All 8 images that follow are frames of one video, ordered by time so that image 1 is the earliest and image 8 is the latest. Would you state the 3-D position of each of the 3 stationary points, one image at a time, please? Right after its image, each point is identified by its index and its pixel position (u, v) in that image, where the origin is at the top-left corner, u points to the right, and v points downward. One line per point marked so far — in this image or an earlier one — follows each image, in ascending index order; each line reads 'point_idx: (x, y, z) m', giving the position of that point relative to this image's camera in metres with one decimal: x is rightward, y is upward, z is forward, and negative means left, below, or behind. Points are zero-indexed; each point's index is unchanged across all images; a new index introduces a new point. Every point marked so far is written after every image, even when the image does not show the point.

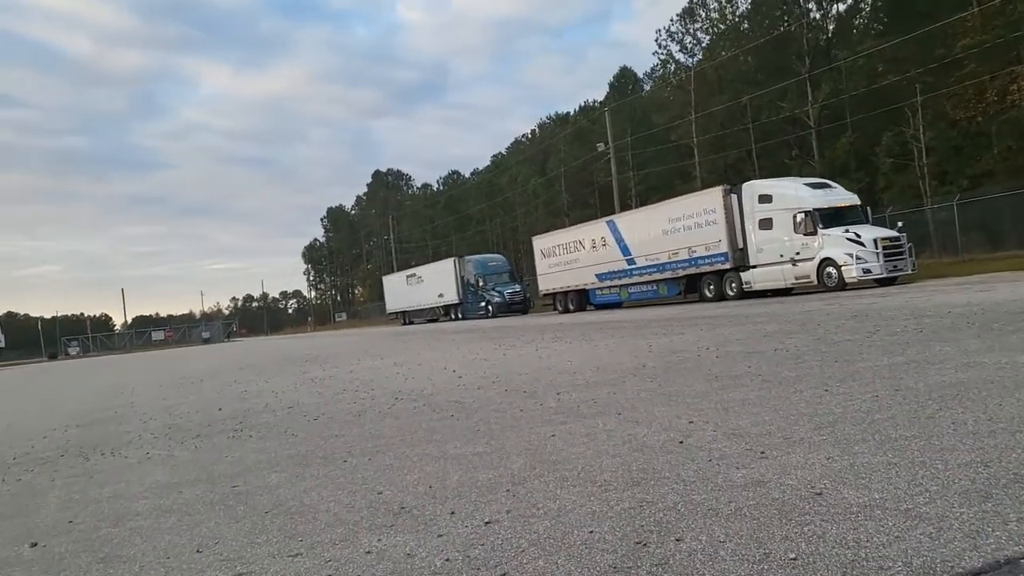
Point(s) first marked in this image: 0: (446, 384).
0: (-0.8, -1.2, +11.7) m
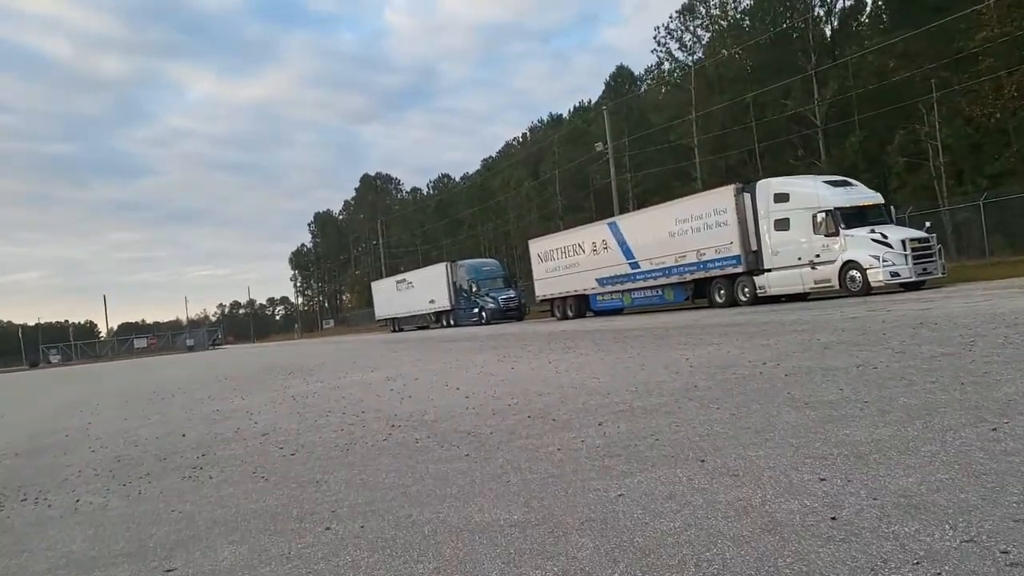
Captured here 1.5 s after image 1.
0: (-0.7, -1.3, +9.8) m
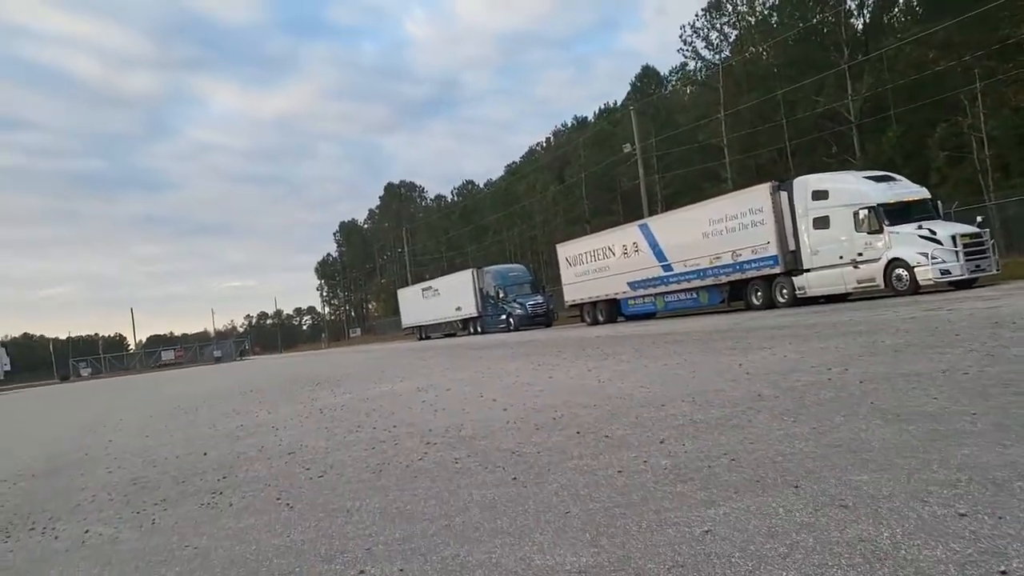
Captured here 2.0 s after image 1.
0: (-0.2, -1.3, +9.1) m
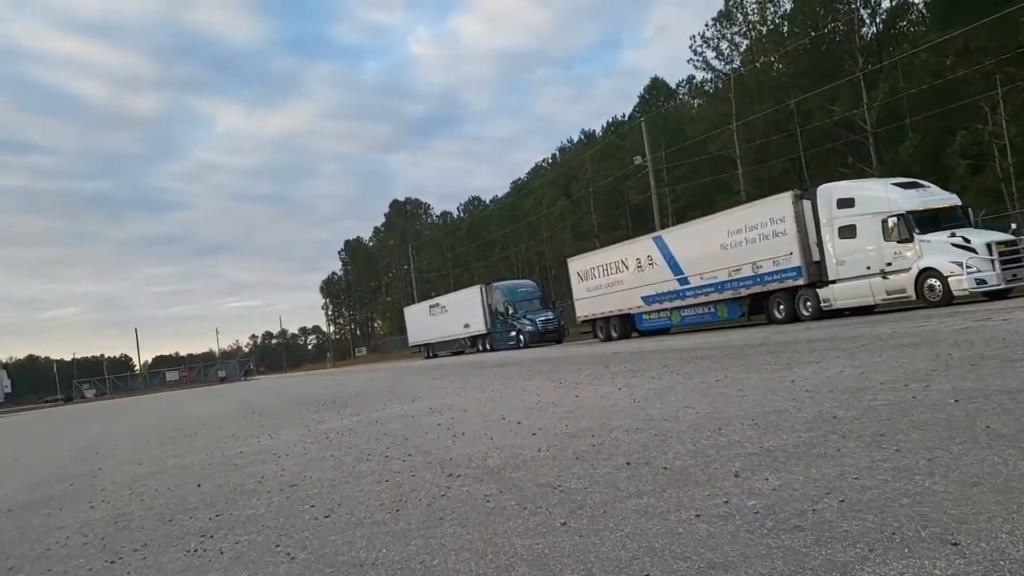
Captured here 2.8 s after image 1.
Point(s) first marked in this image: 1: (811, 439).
0: (+0.1, -1.4, +8.0) m
1: (+2.0, -1.0, +6.0) m
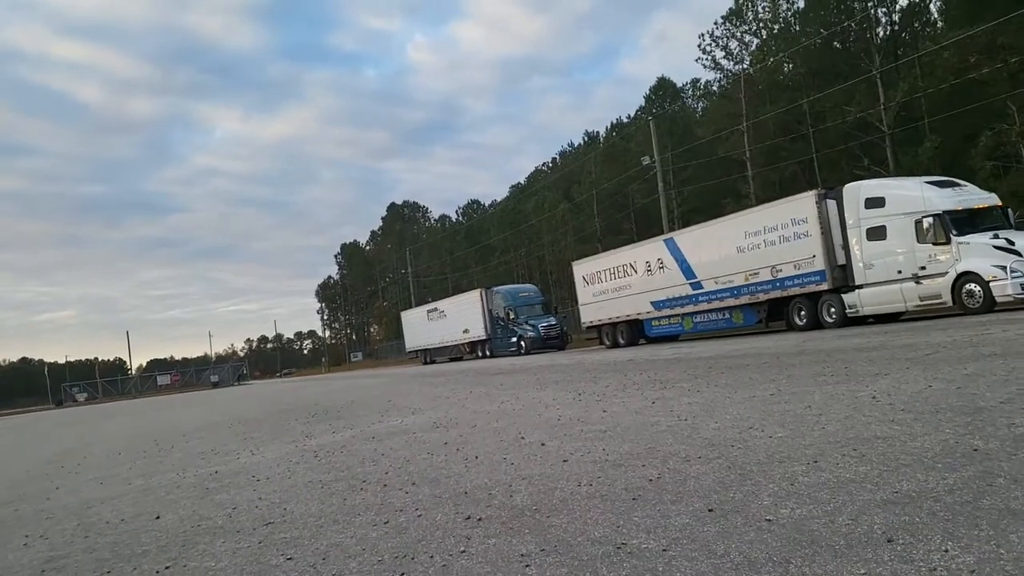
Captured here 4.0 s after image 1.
0: (+0.3, -1.3, +6.4) m
1: (+2.2, -0.9, +4.4) m
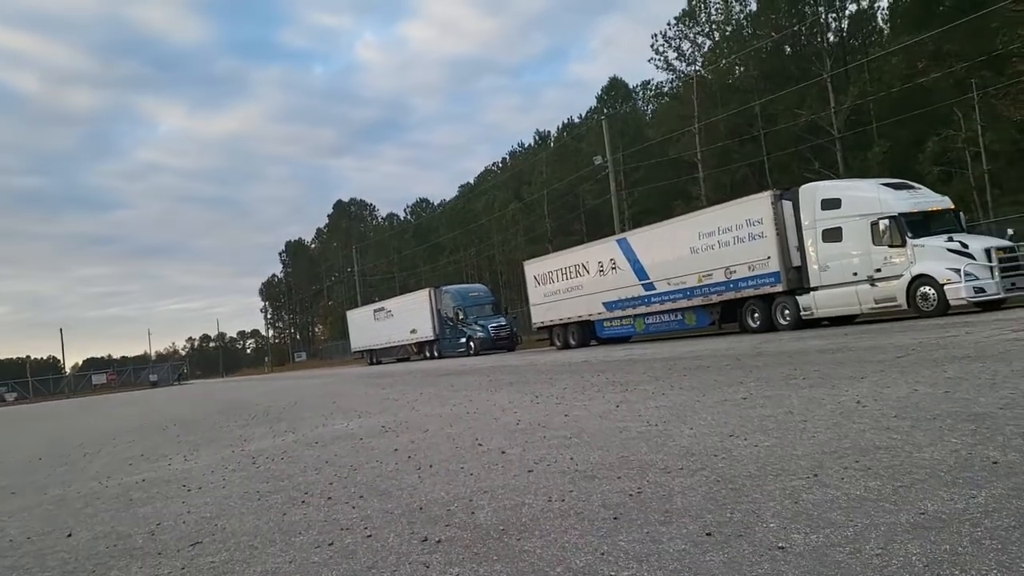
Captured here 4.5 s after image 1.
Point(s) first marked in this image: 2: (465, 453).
0: (0.0, -1.3, +5.8) m
1: (+2.1, -0.9, +3.9) m
2: (-0.4, -1.4, +7.9) m
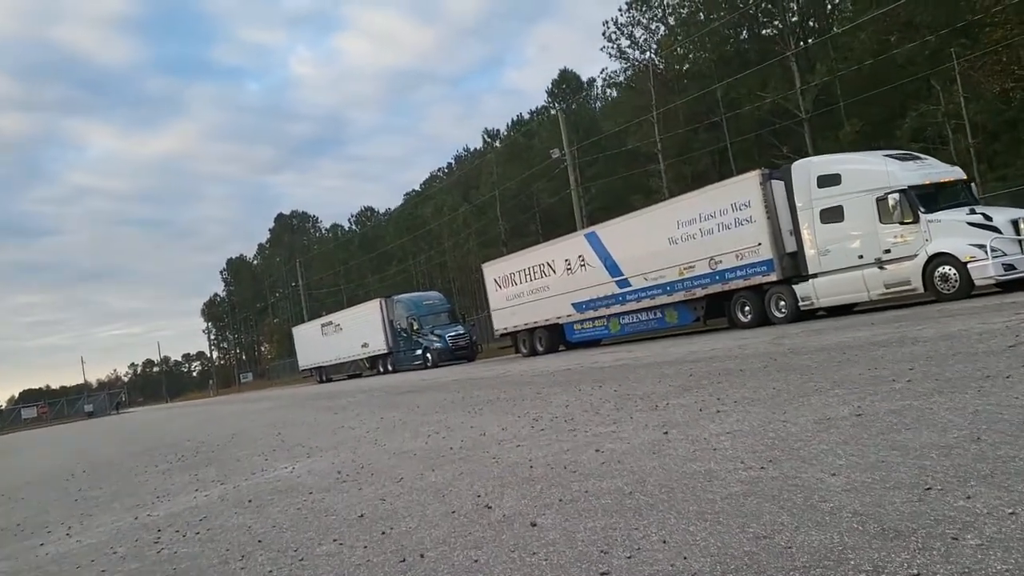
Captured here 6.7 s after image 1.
0: (+0.3, -1.1, +3.0) m
1: (+2.4, -0.7, +1.3) m
2: (-0.2, -1.3, +5.1) m
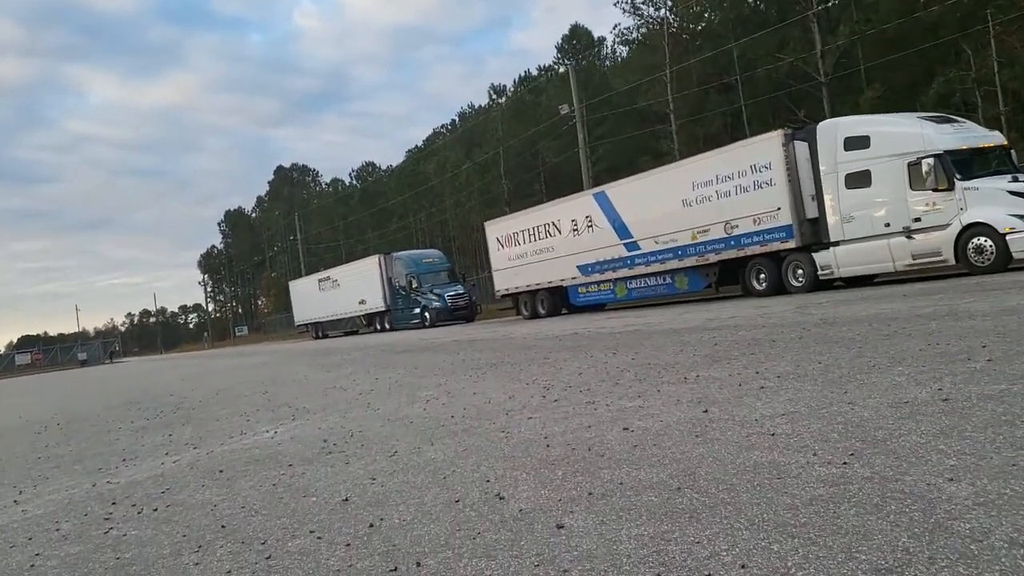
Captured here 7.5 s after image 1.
0: (+0.4, -1.0, +2.0) m
1: (+2.6, -0.6, +0.2) m
2: (-0.1, -1.1, +4.1) m
